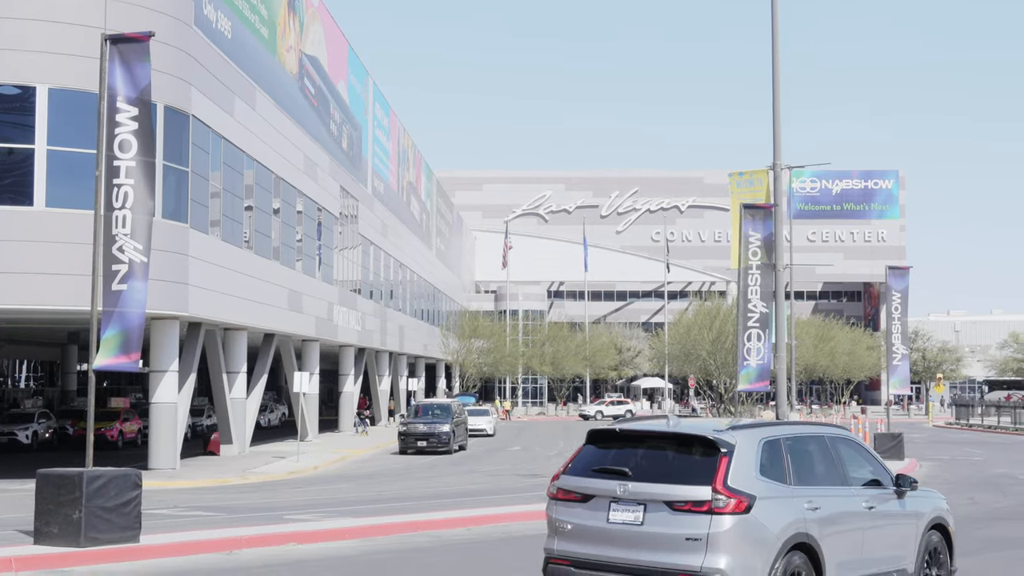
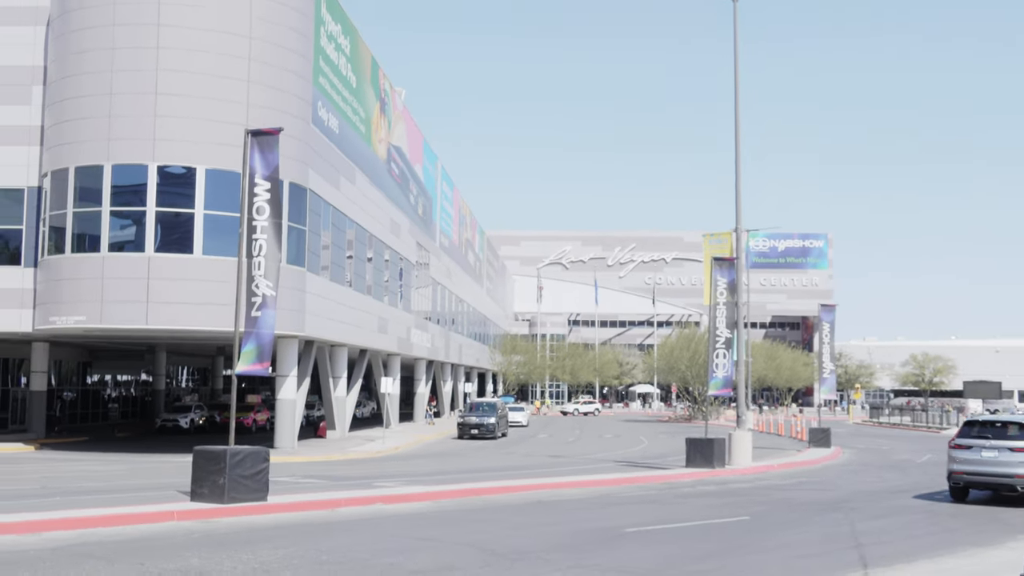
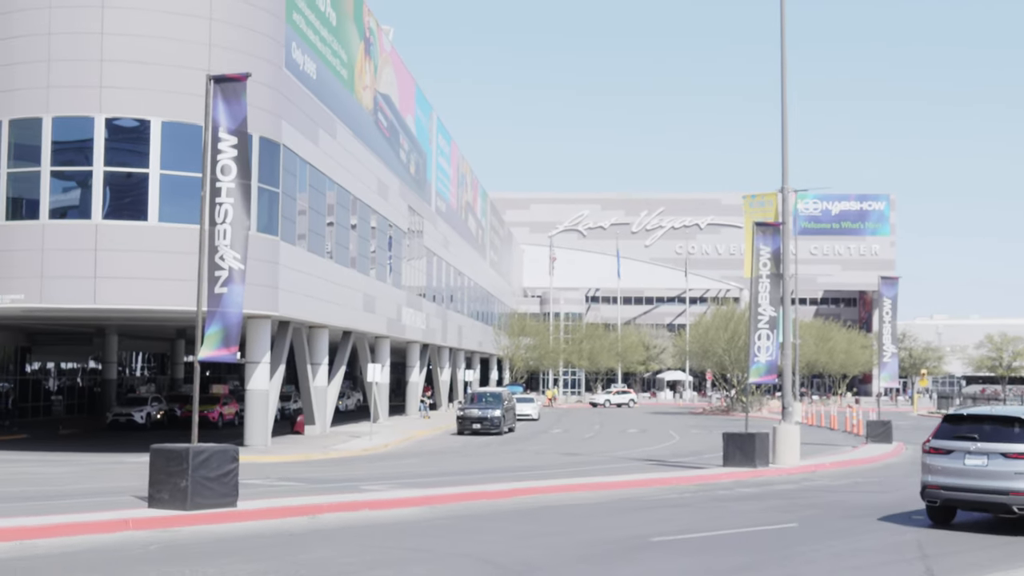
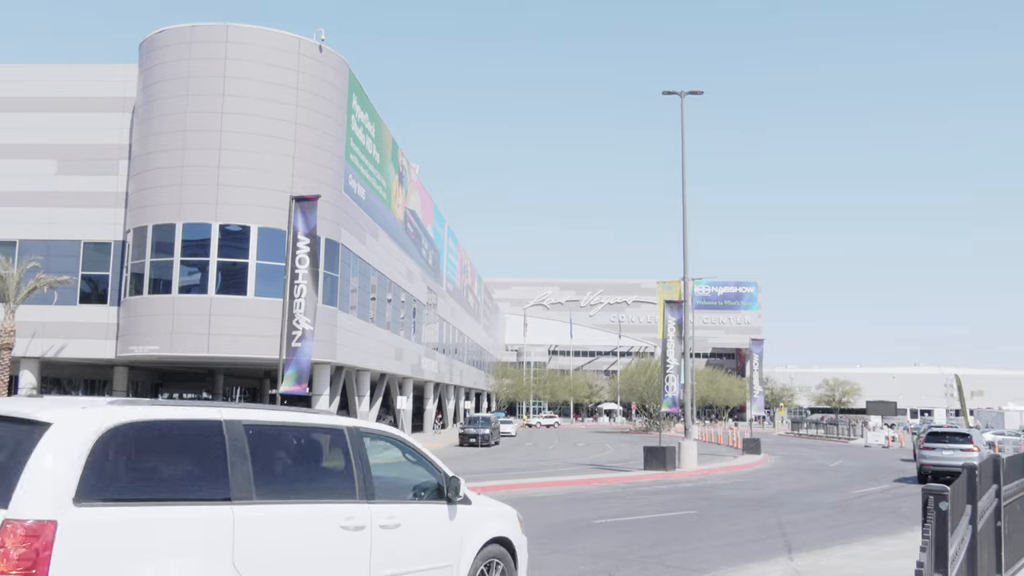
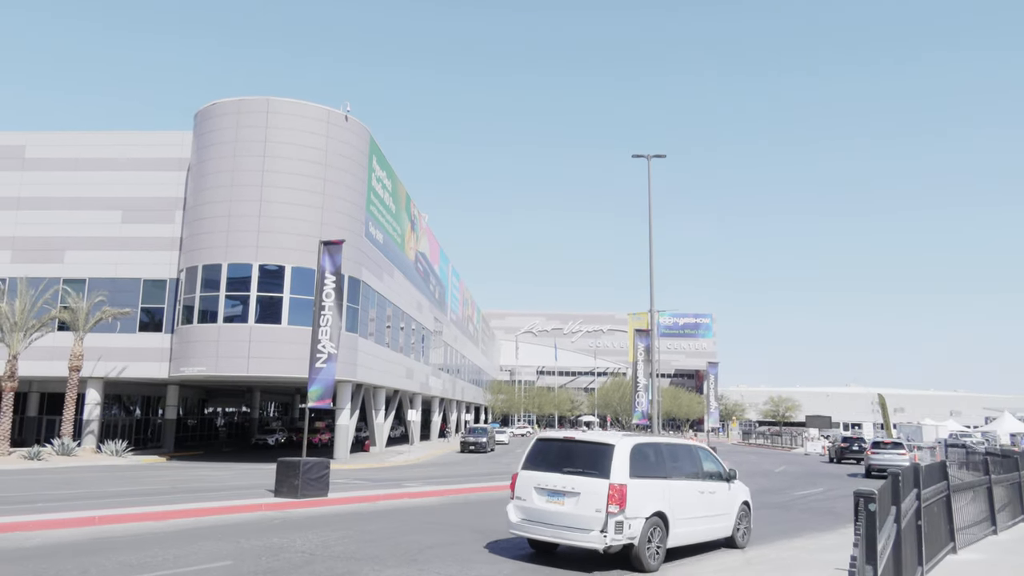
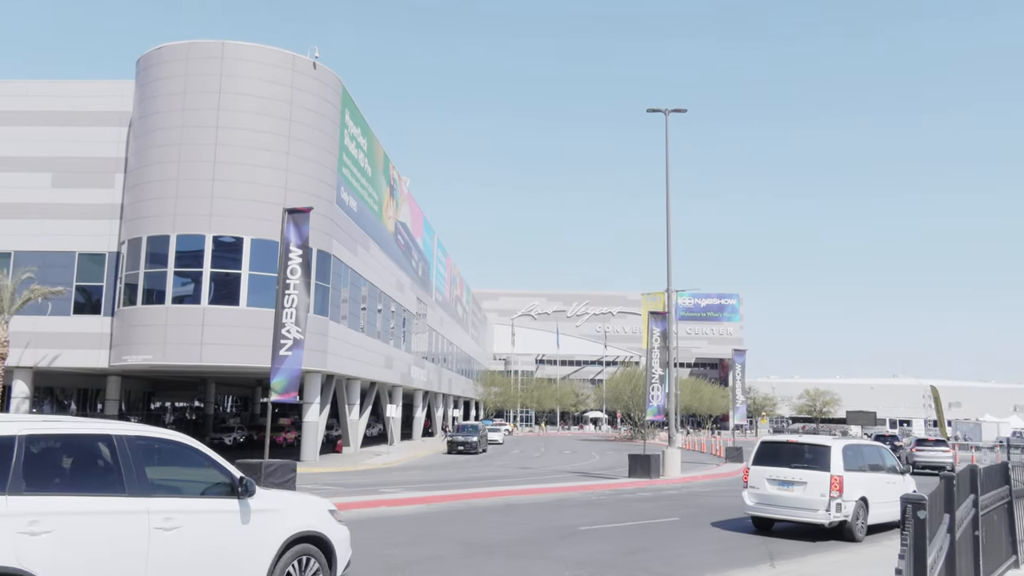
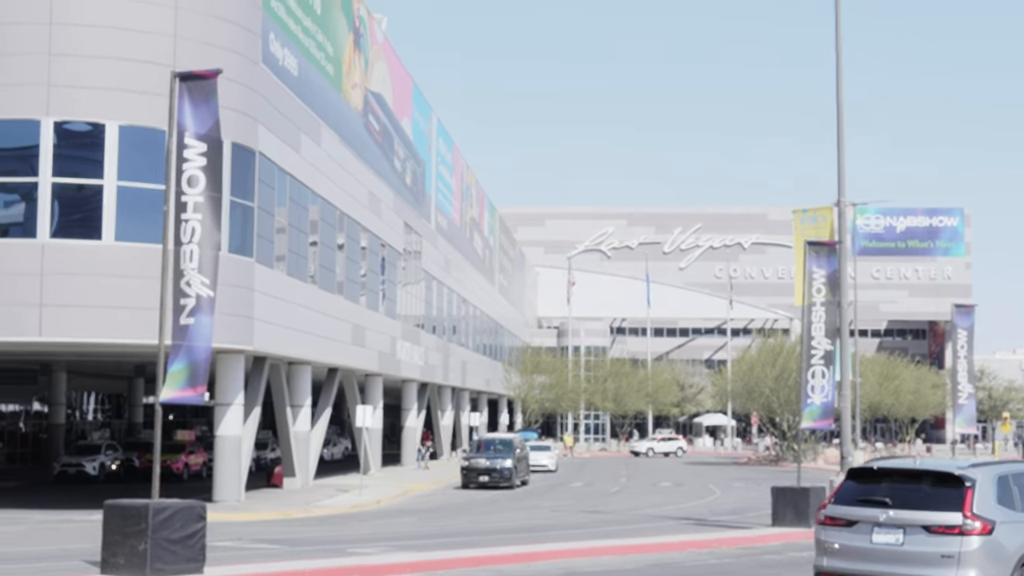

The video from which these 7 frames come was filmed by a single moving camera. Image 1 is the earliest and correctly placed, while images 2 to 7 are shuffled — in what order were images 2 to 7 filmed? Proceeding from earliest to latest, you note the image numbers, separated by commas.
7, 3, 2, 4, 5, 6
